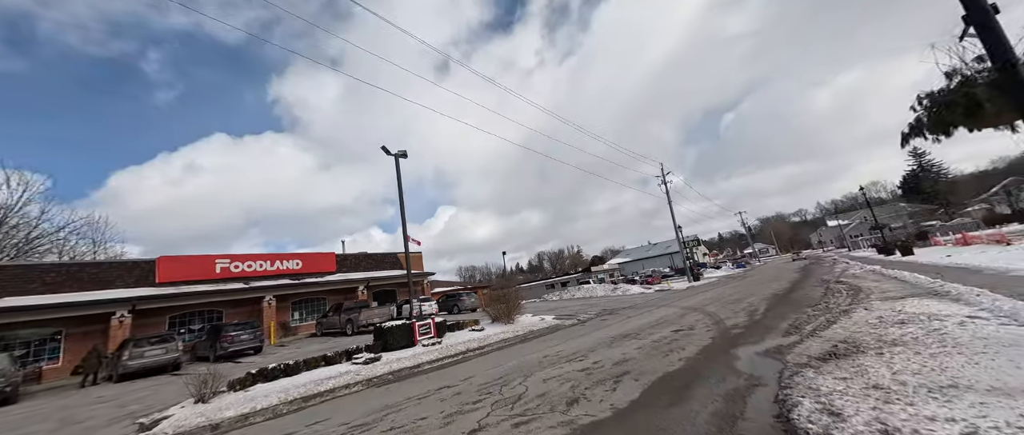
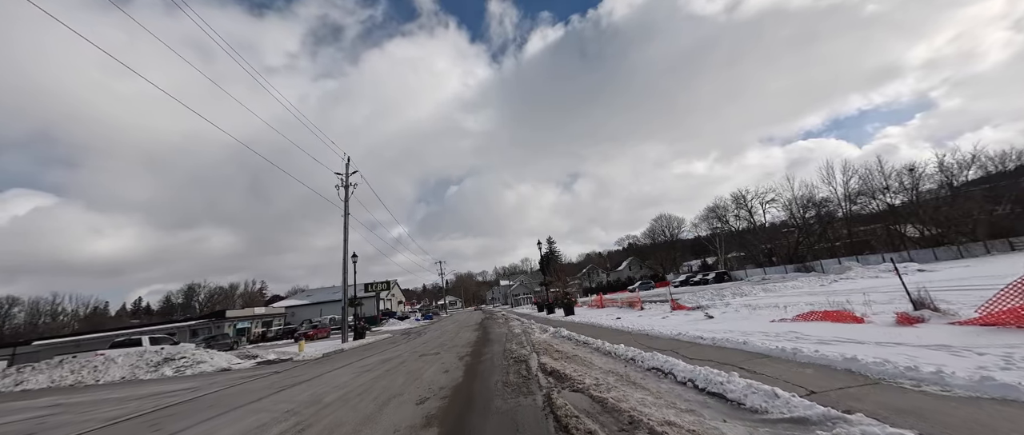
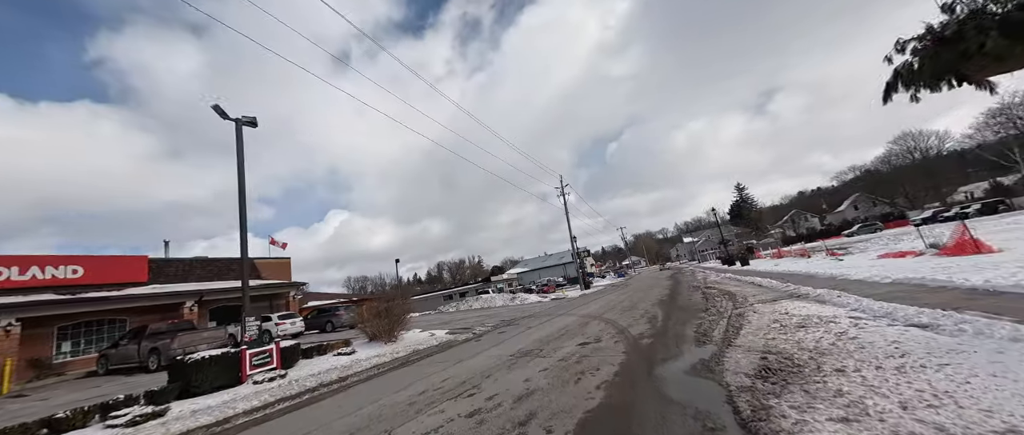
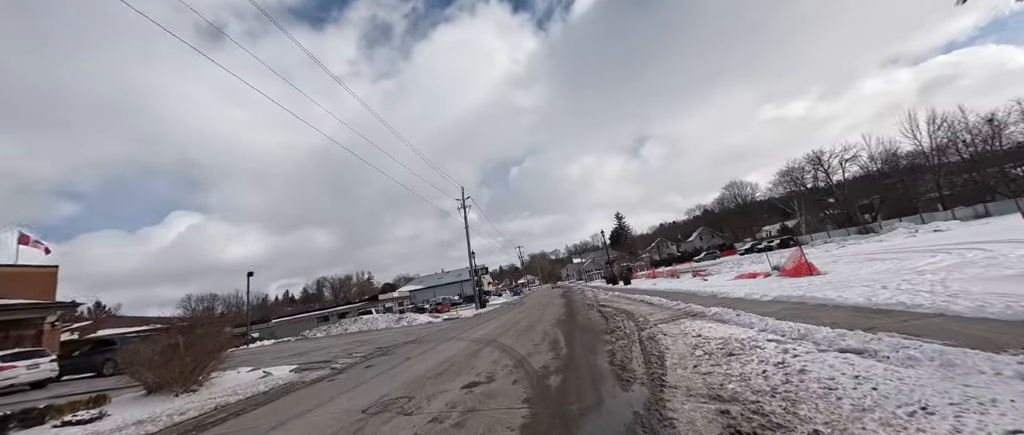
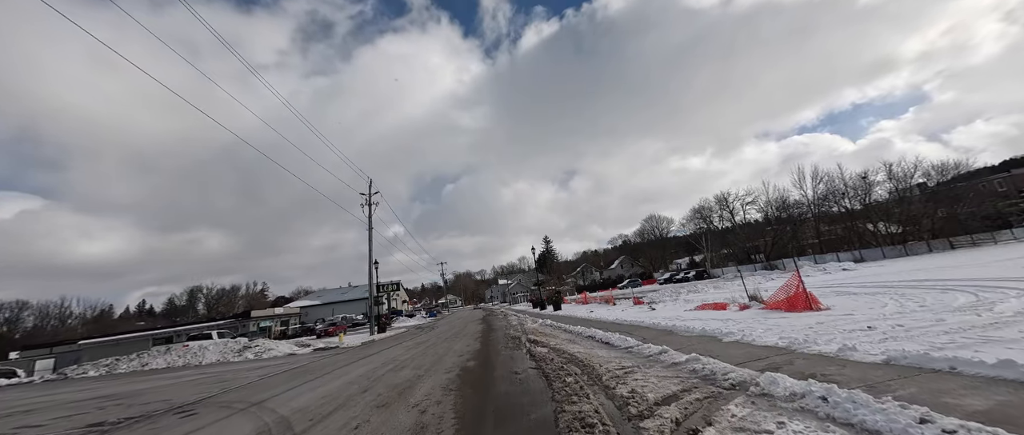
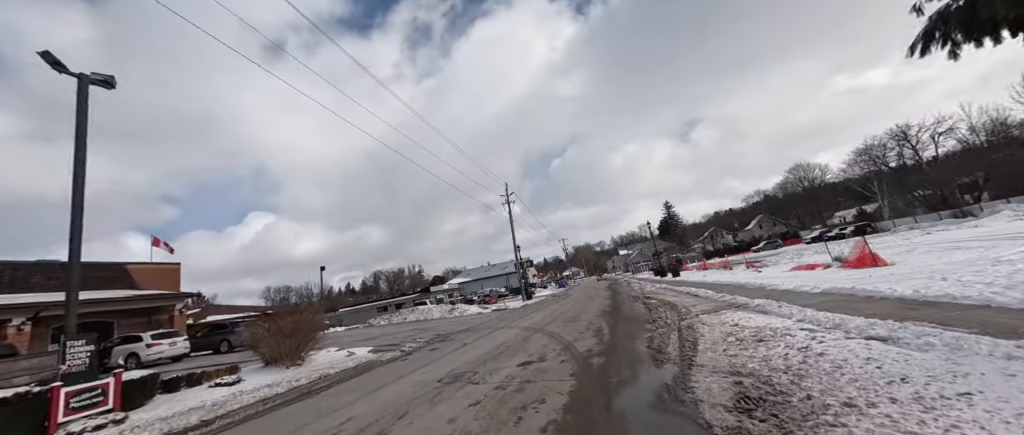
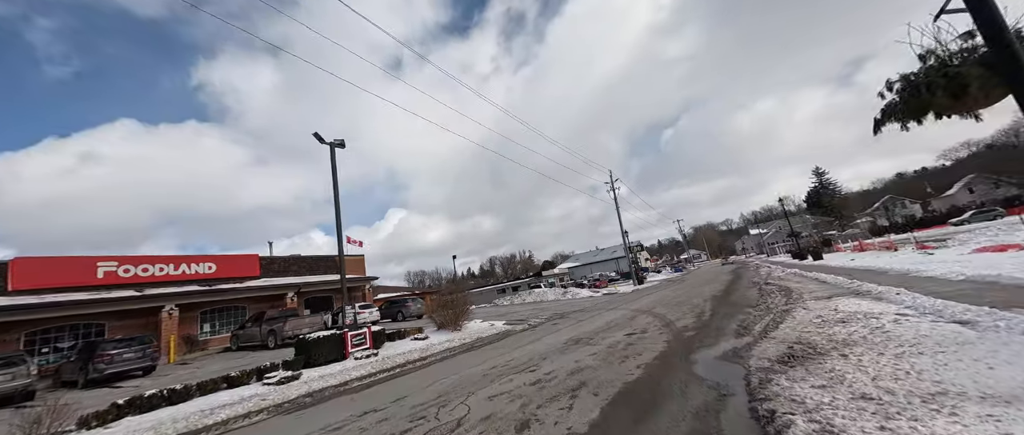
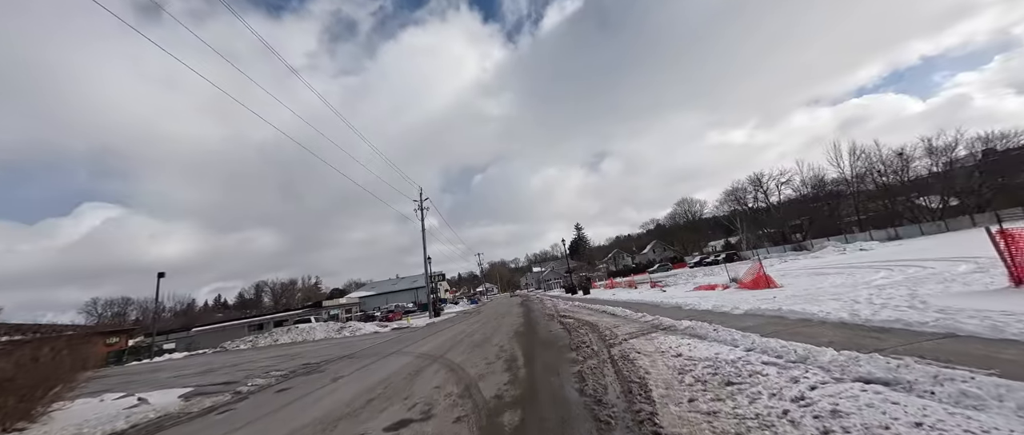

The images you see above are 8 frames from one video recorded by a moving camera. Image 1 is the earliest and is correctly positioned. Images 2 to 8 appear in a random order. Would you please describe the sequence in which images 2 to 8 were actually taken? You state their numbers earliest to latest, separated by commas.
7, 3, 6, 4, 8, 5, 2
